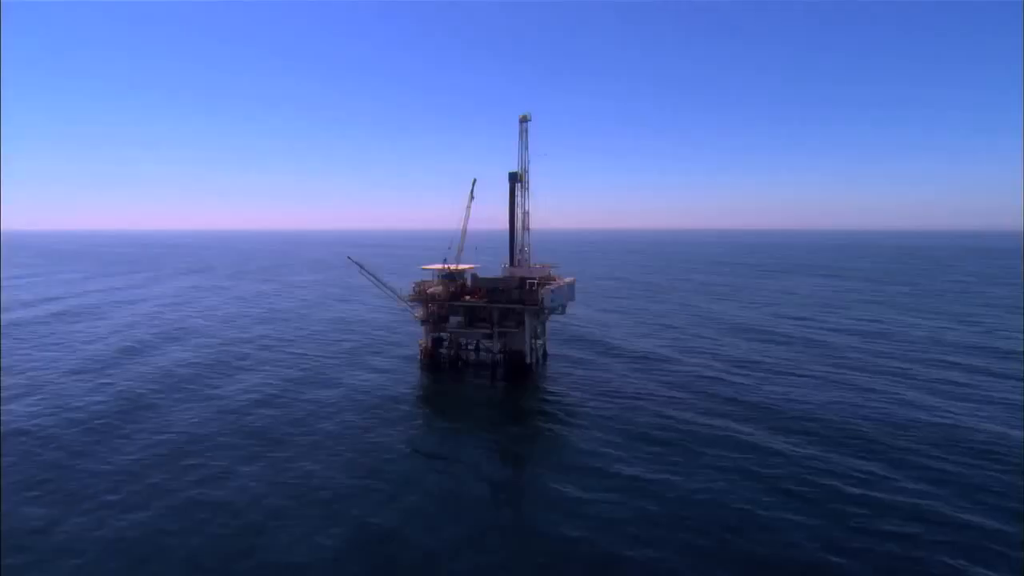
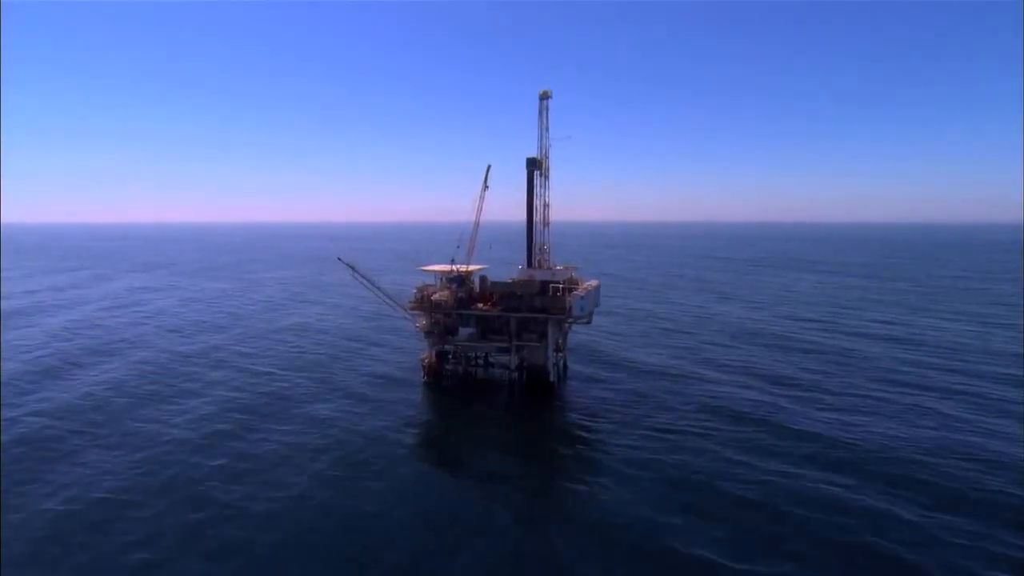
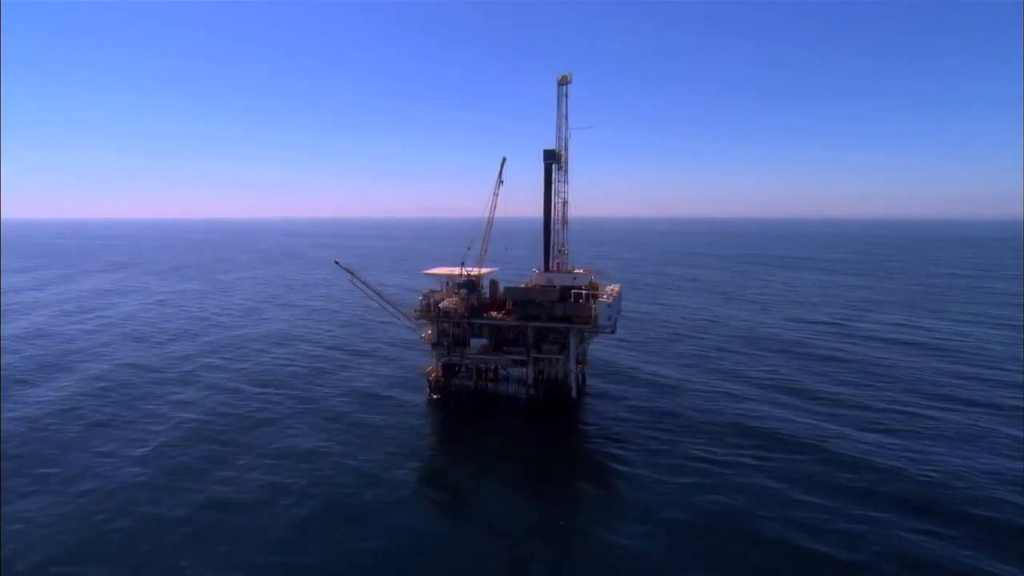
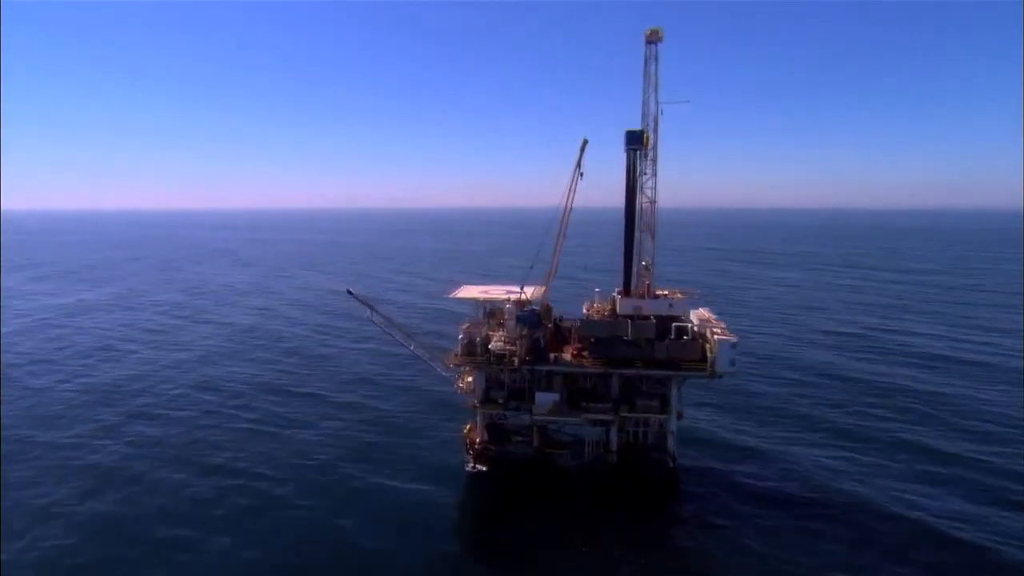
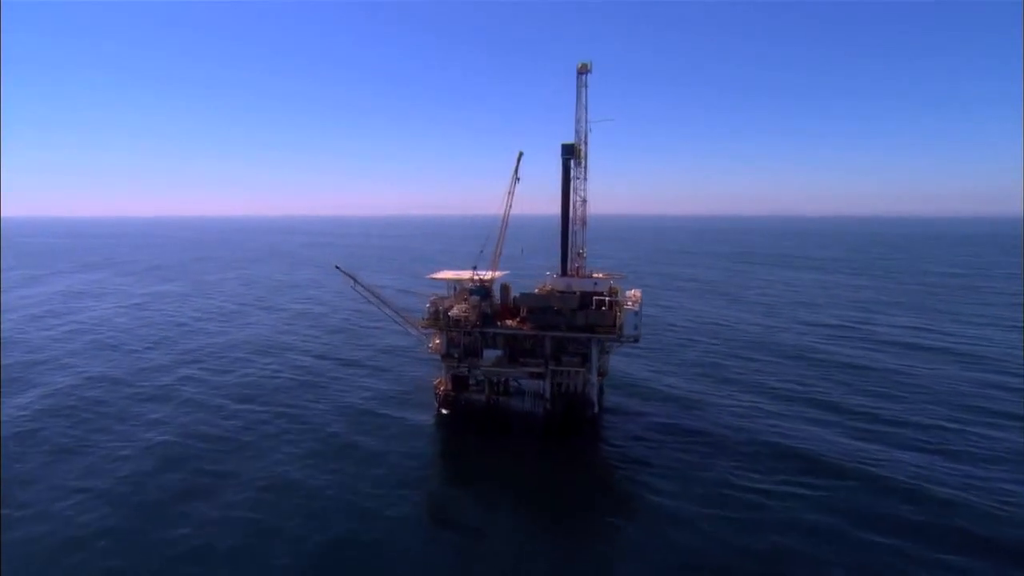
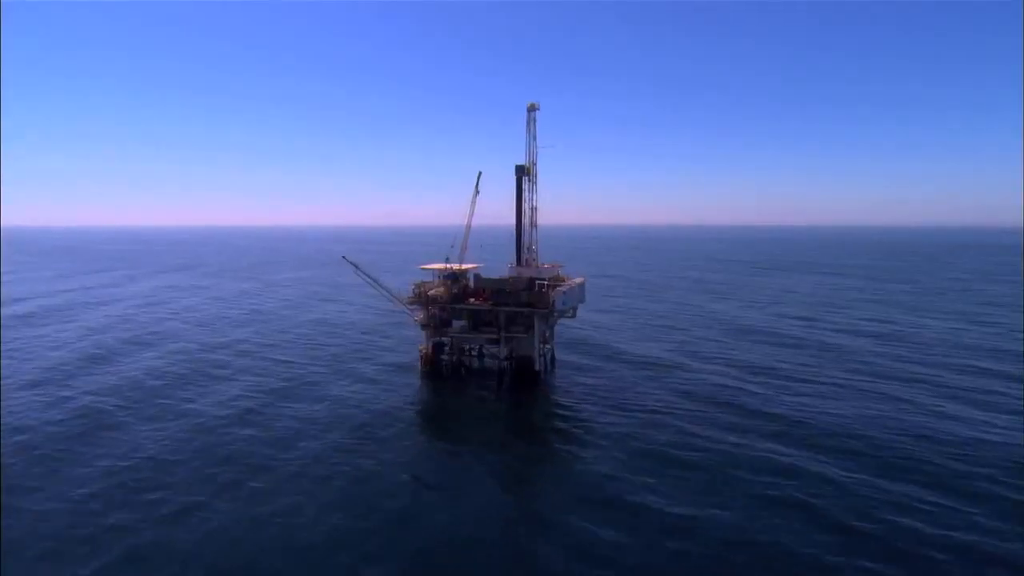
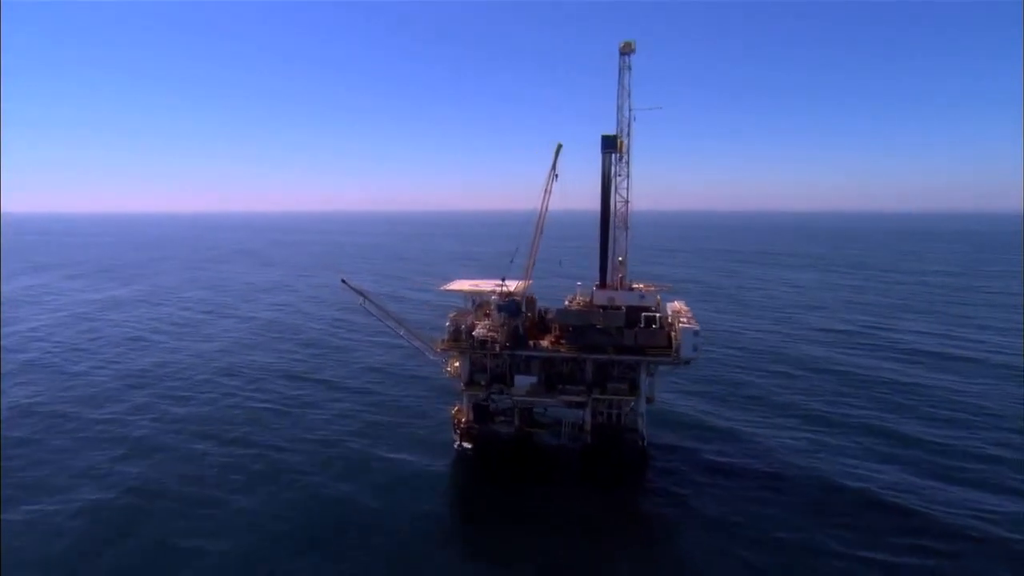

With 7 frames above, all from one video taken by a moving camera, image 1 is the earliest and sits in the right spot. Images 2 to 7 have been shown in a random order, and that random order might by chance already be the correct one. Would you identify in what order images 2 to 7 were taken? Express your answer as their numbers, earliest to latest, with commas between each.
6, 2, 3, 5, 7, 4
